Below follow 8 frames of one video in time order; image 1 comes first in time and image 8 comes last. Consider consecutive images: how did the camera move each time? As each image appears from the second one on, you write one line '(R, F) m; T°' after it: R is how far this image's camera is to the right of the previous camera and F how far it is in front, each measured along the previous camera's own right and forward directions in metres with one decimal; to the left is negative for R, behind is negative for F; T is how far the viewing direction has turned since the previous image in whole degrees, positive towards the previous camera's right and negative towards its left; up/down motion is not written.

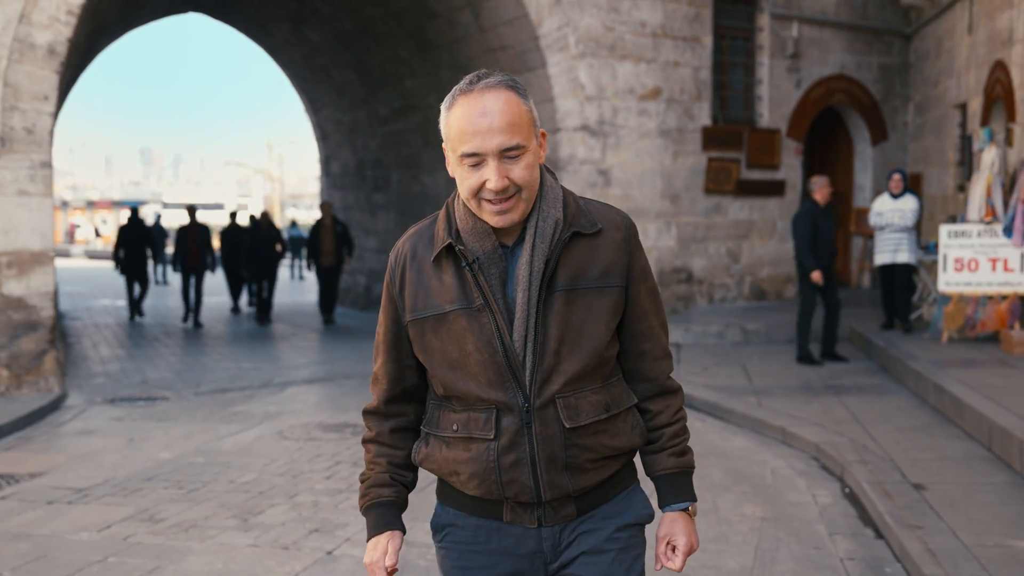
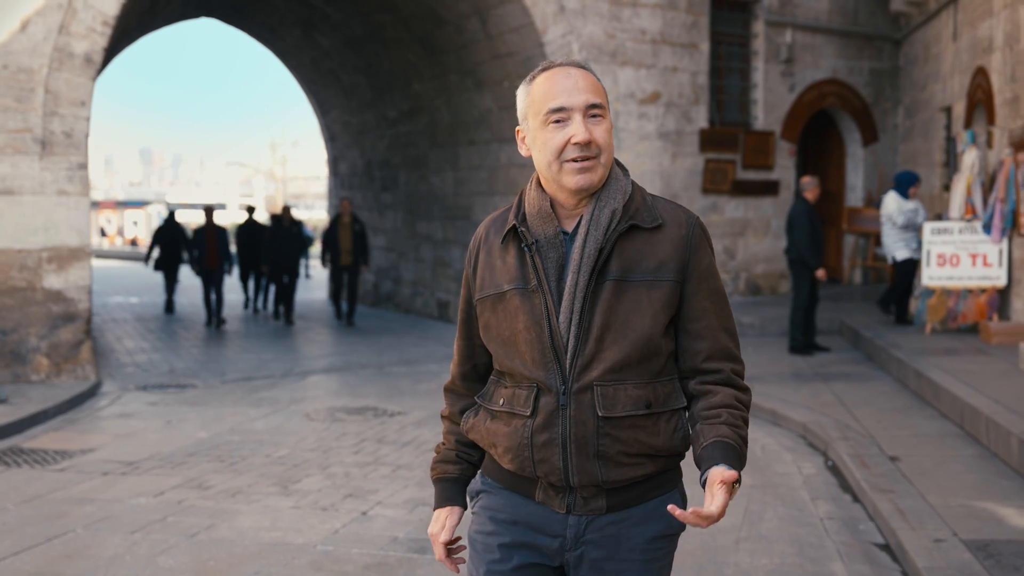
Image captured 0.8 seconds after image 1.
(-0.1, -0.6) m; 0°
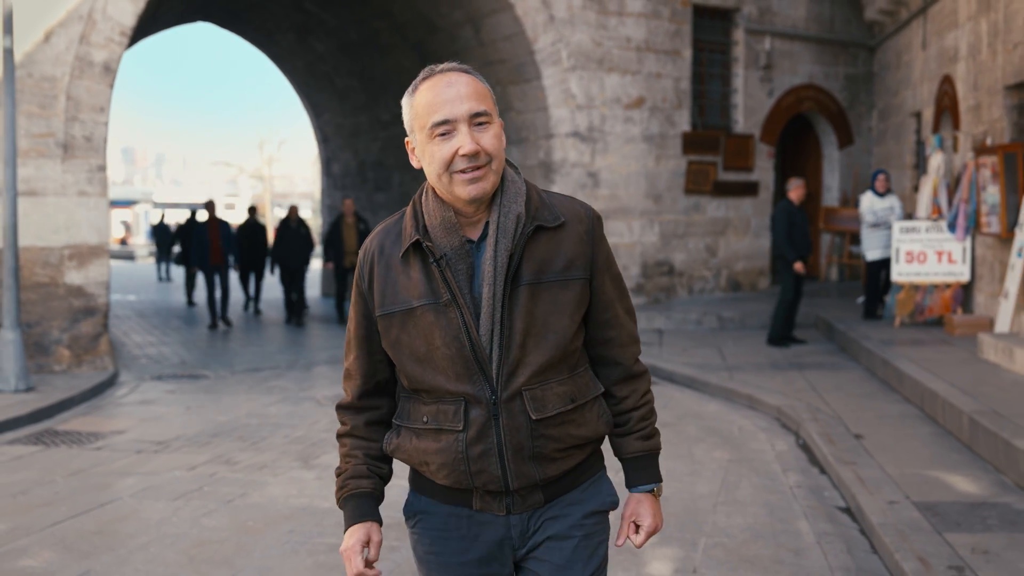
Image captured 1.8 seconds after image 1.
(-0.1, -0.6) m; +1°
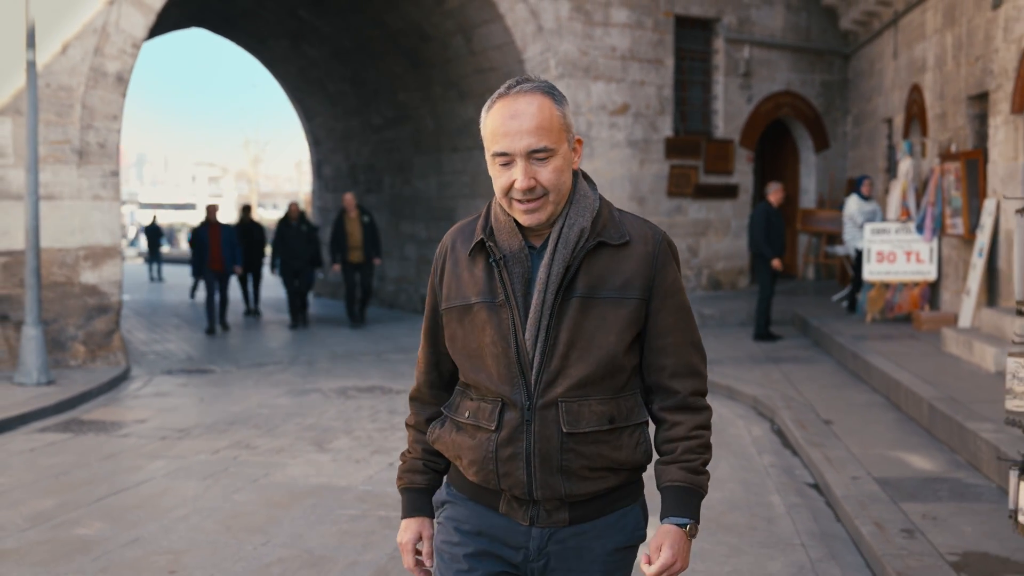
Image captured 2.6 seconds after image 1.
(-0.1, -0.6) m; +1°
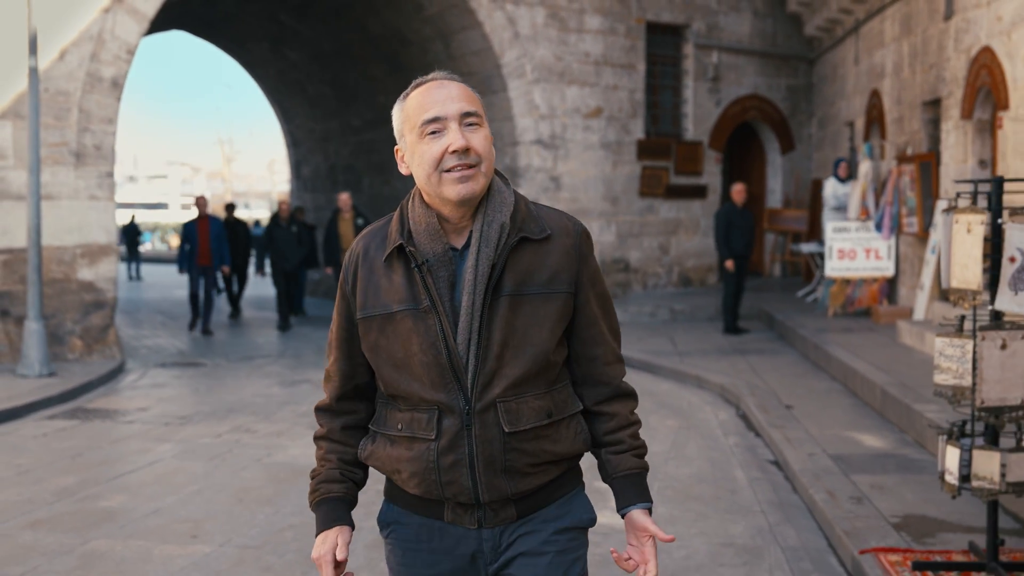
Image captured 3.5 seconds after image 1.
(-0.1, -0.5) m; +1°
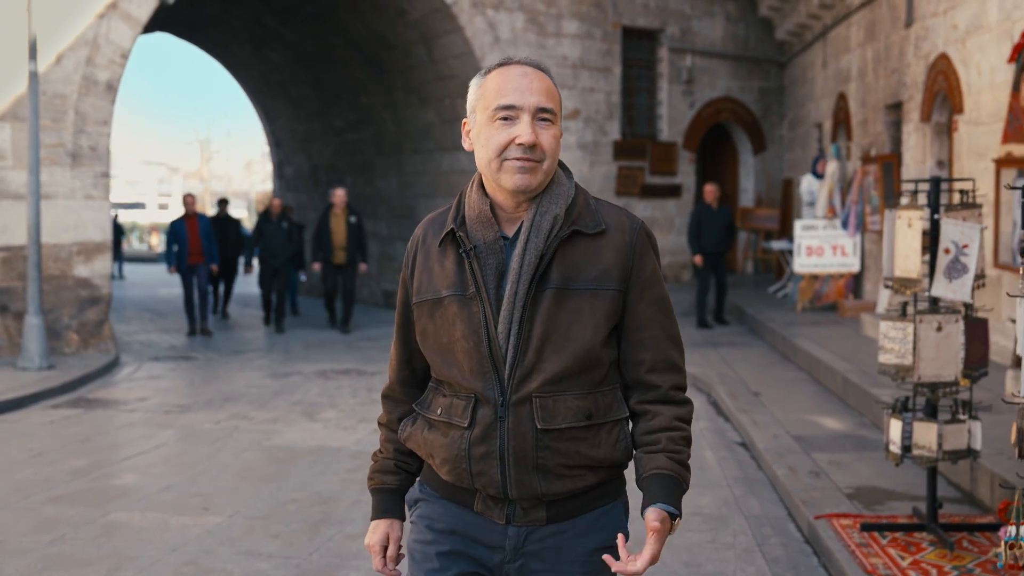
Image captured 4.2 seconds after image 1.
(0.0, -0.5) m; +1°
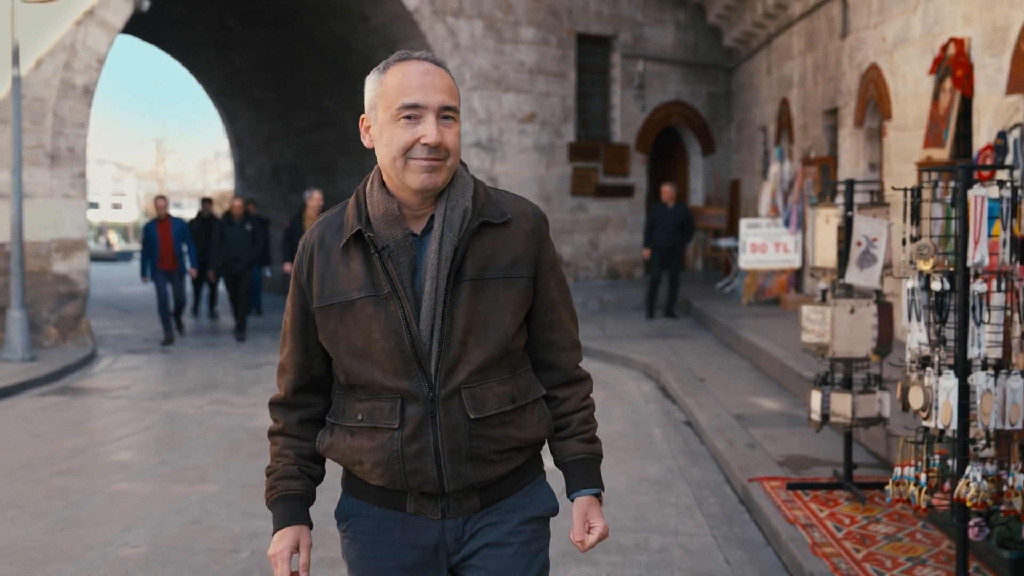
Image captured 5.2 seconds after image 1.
(-0.1, -0.6) m; +2°
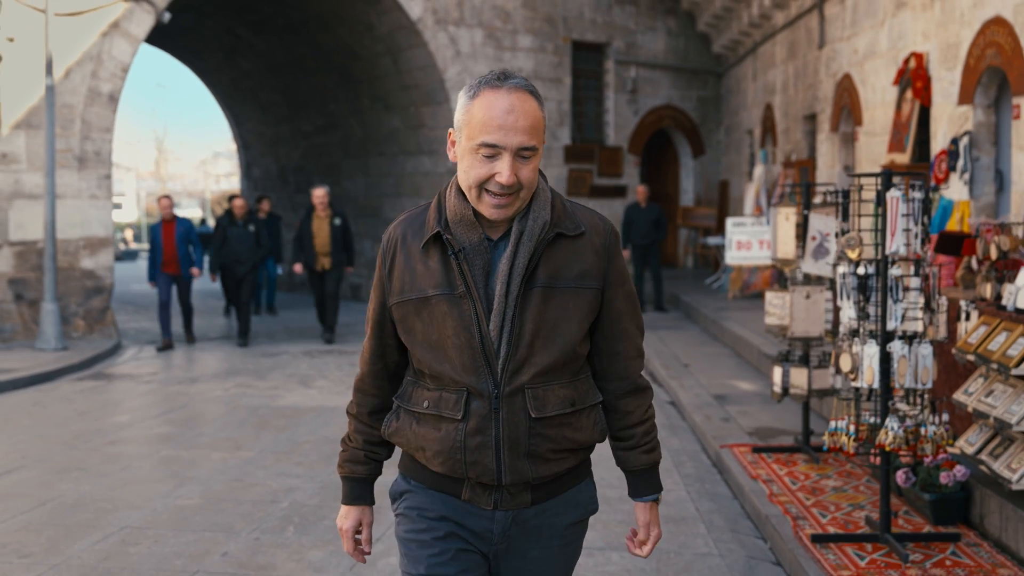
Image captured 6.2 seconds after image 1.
(0.0, -0.8) m; 0°
